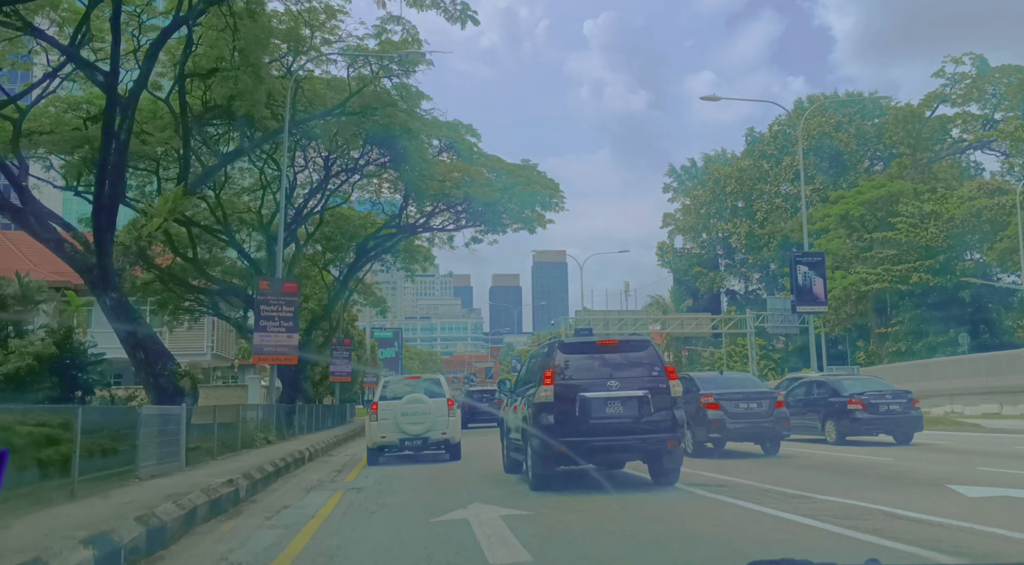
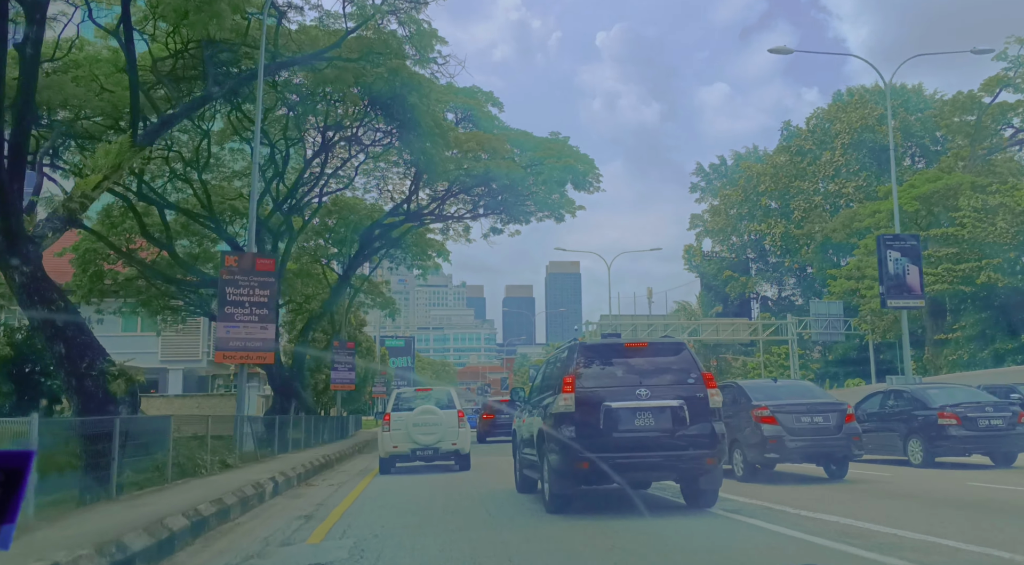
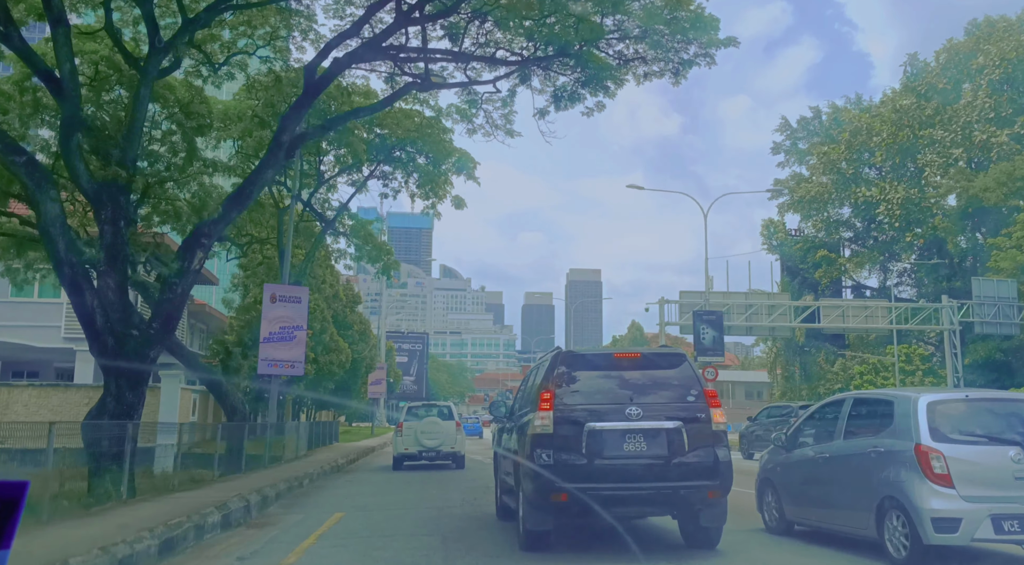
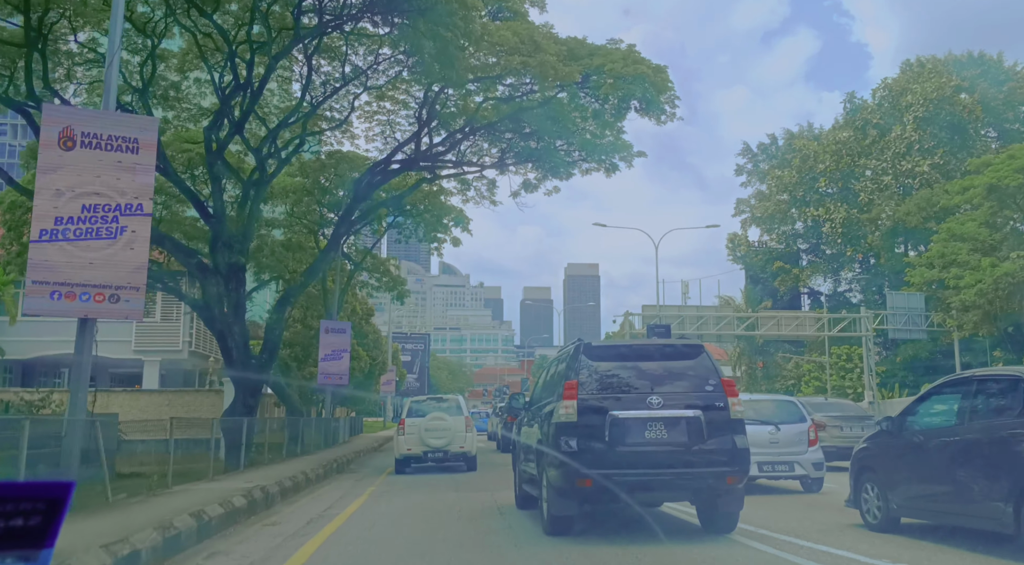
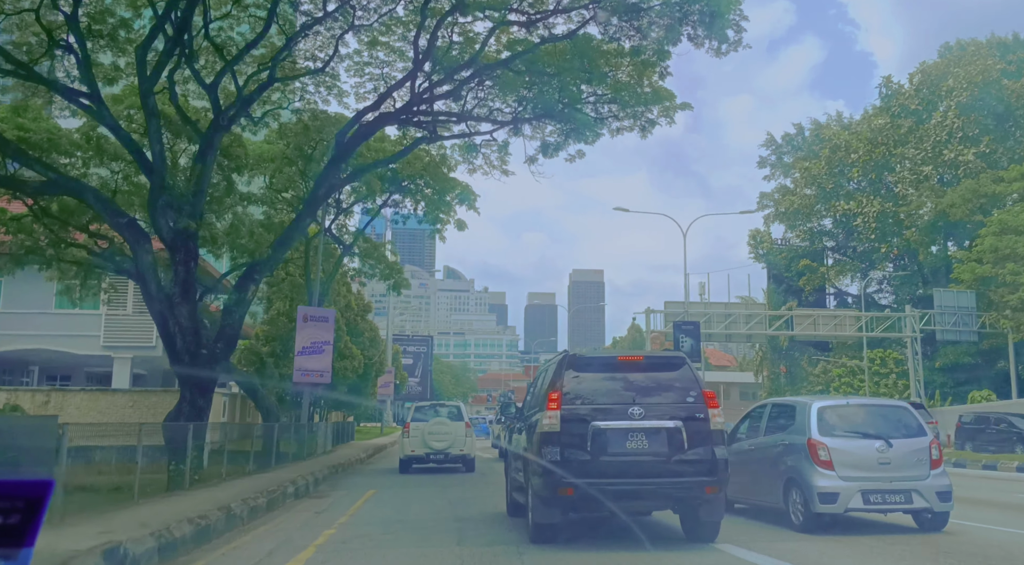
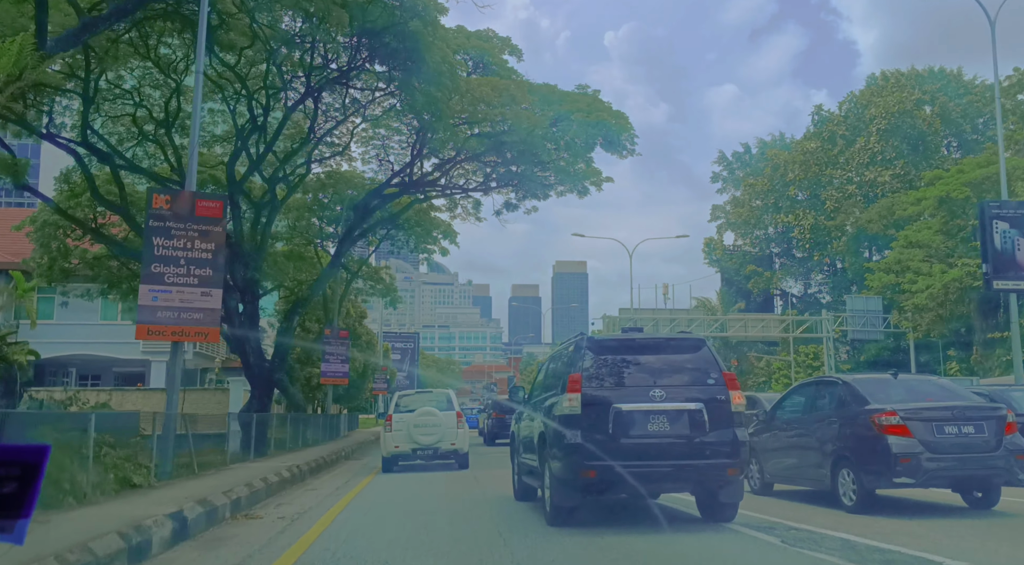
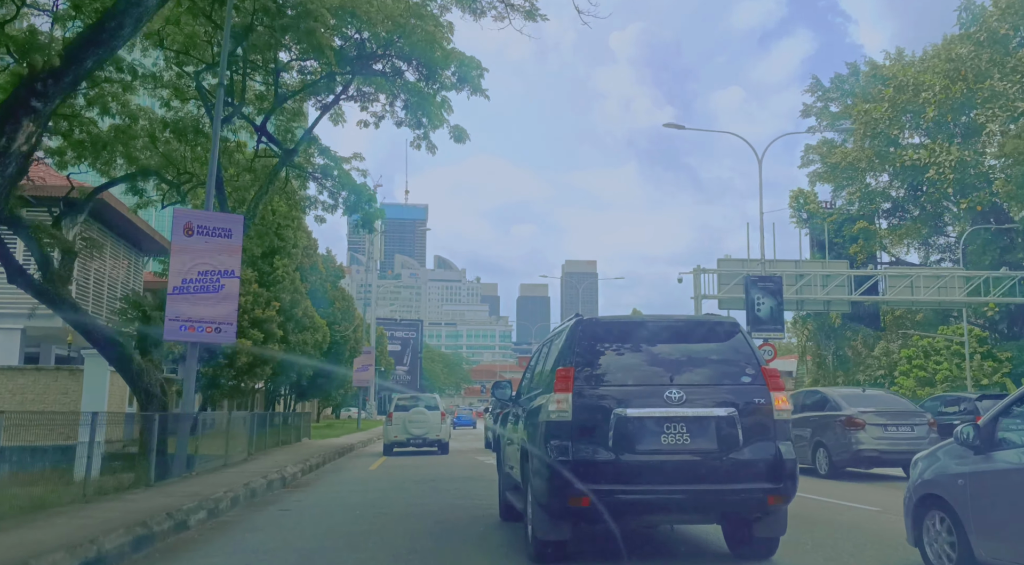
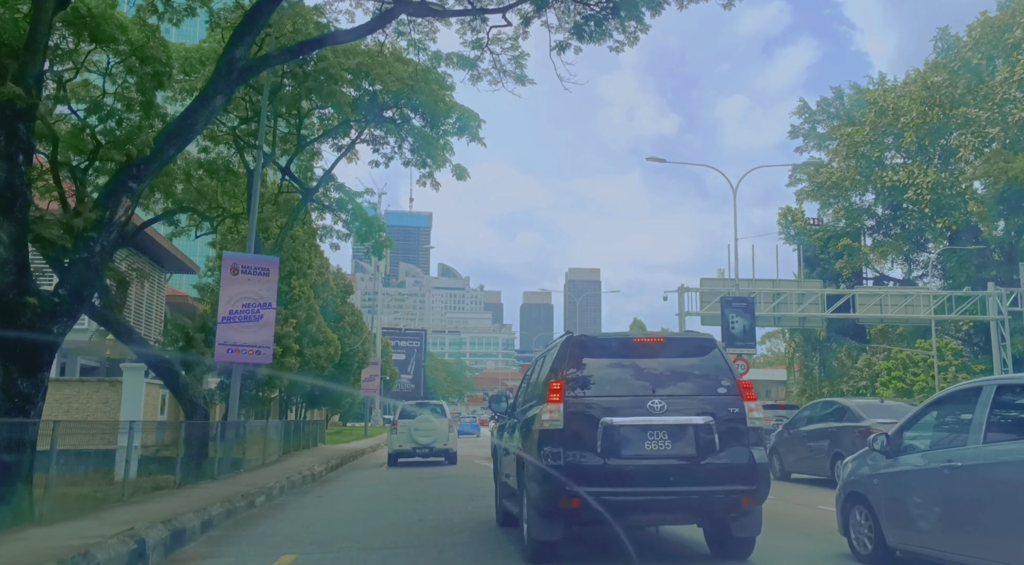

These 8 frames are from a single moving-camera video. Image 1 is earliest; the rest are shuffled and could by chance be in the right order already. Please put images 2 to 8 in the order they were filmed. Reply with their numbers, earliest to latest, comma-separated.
2, 6, 4, 5, 3, 8, 7
